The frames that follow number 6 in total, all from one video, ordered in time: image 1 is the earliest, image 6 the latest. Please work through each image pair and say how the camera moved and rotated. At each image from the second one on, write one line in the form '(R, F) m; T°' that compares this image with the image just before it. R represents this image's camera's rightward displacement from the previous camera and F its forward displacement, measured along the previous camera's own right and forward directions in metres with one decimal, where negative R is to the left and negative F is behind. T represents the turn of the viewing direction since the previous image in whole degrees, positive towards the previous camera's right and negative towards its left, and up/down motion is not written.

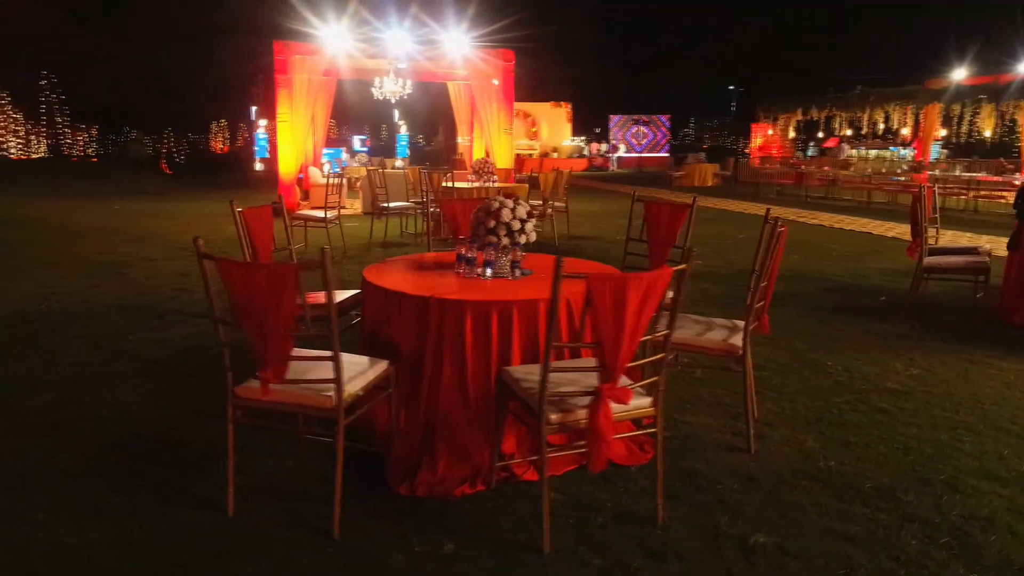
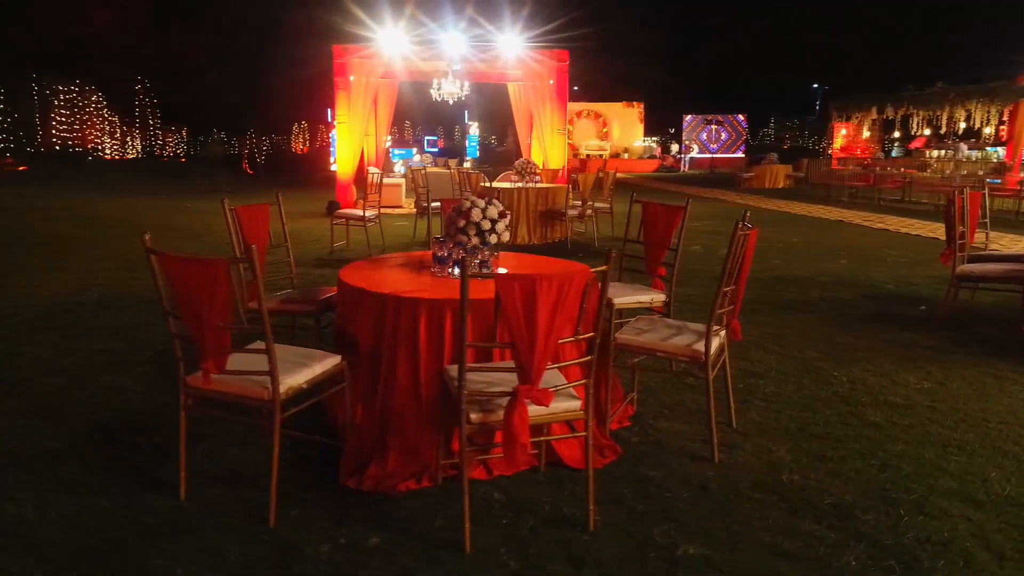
(+0.5, 0.0) m; -6°
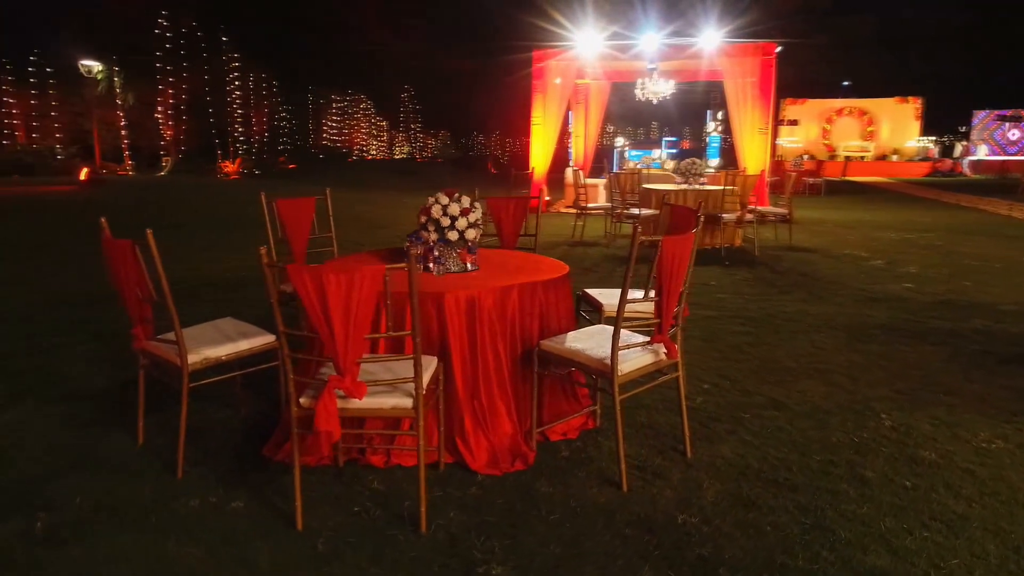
(+1.3, +0.3) m; -20°
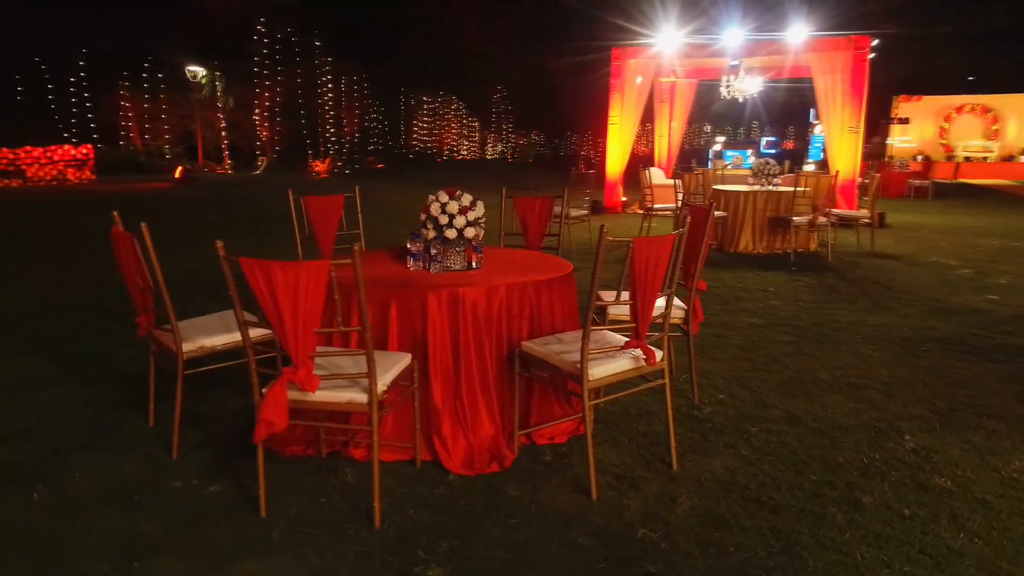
(+0.4, +0.1) m; -8°
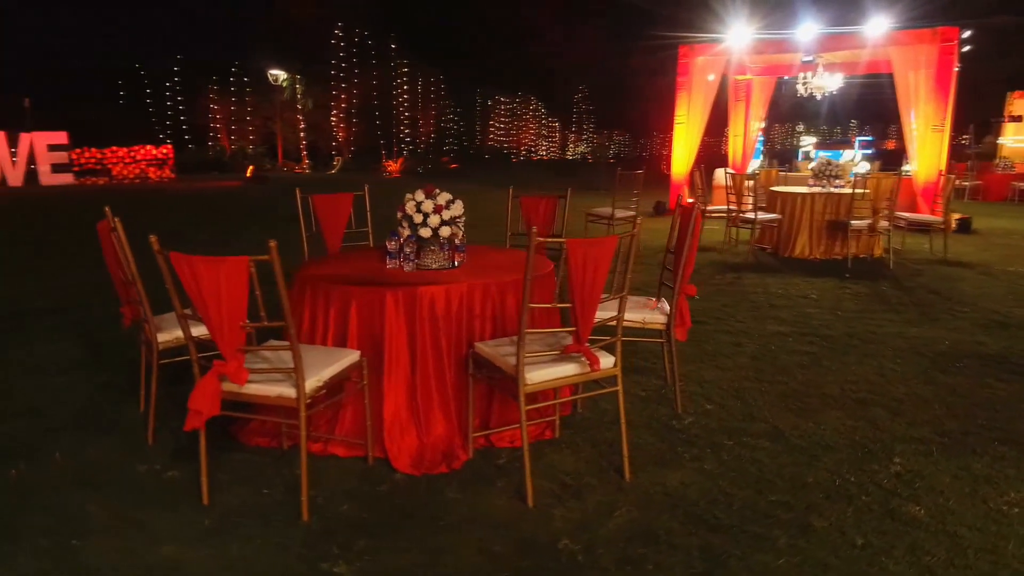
(+0.5, +0.1) m; -7°
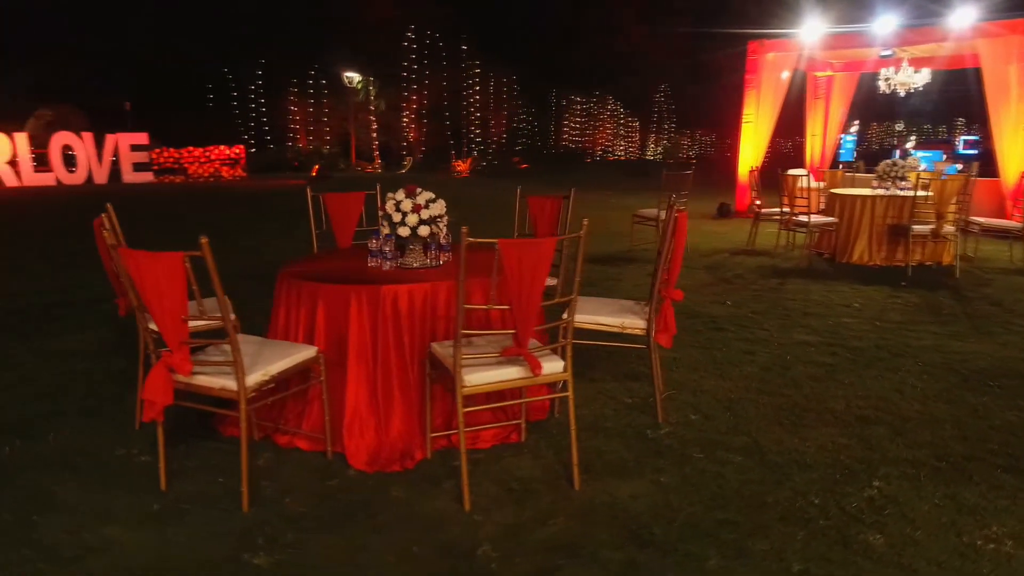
(+0.5, +0.1) m; -7°
